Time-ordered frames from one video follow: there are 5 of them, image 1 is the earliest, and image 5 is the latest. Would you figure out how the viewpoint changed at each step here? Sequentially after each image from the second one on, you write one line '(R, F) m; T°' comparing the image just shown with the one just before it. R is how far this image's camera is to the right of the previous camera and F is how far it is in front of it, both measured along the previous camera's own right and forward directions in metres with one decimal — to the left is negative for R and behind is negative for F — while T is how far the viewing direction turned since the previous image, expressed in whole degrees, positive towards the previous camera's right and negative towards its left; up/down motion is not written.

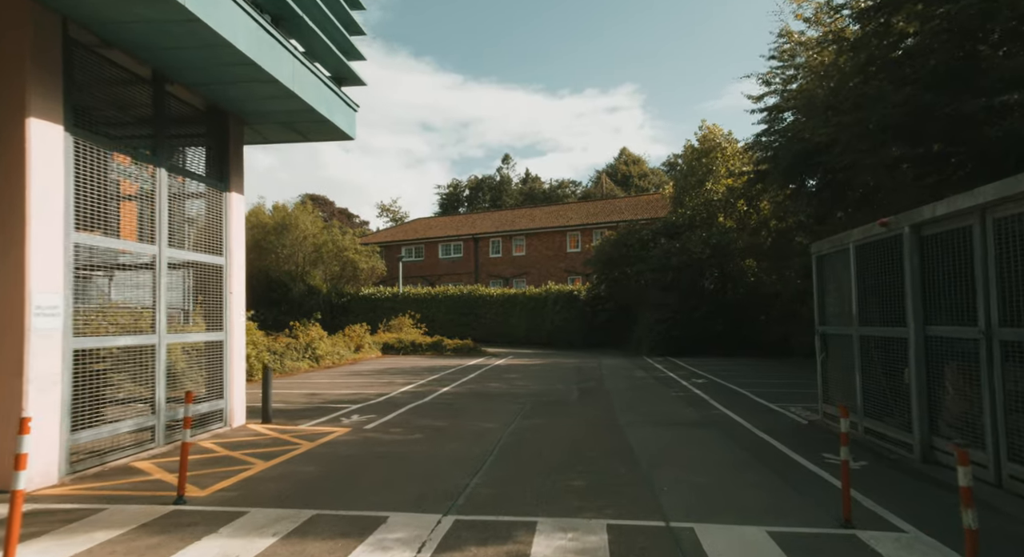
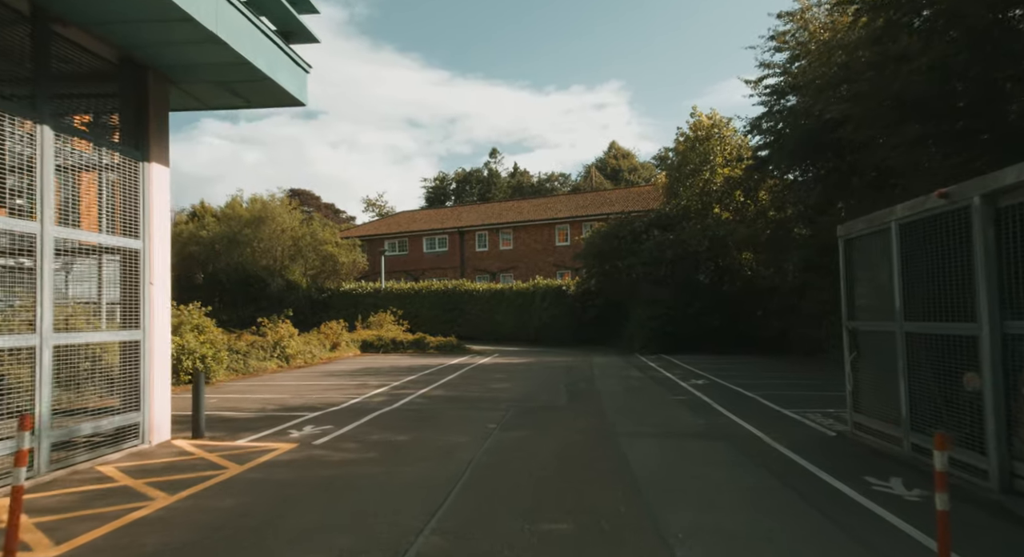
(+0.2, +1.4) m; +1°
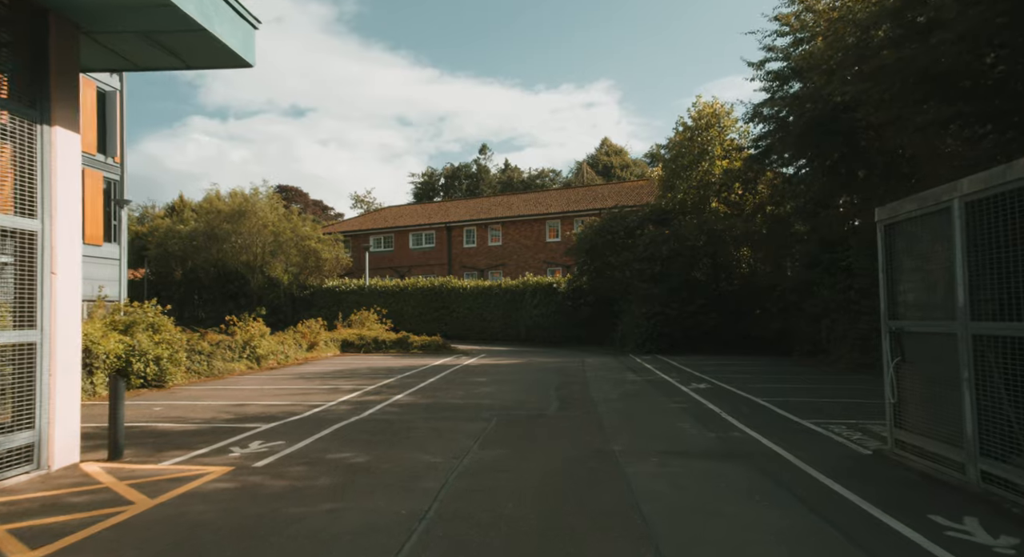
(+0.1, +1.3) m; +1°
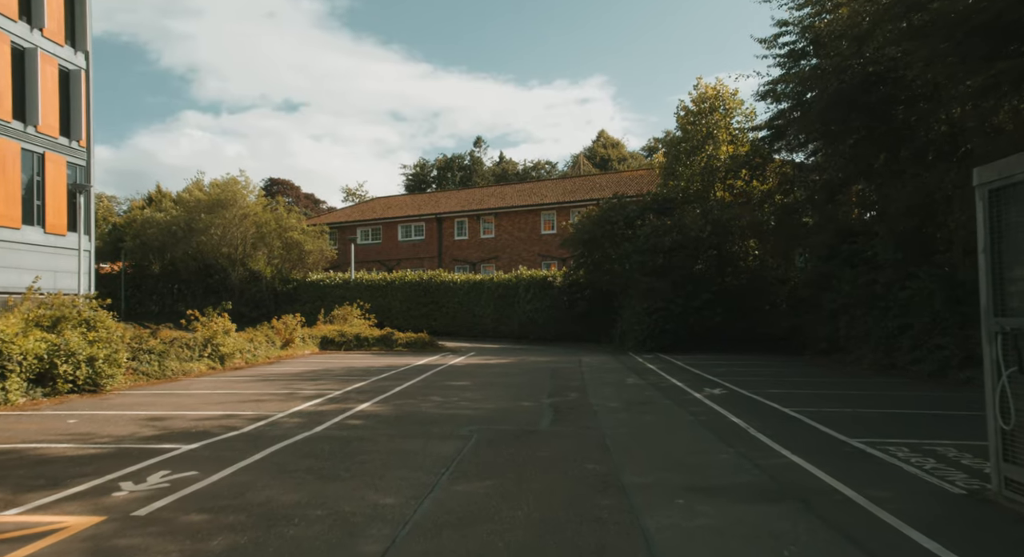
(+0.1, +1.8) m; 0°
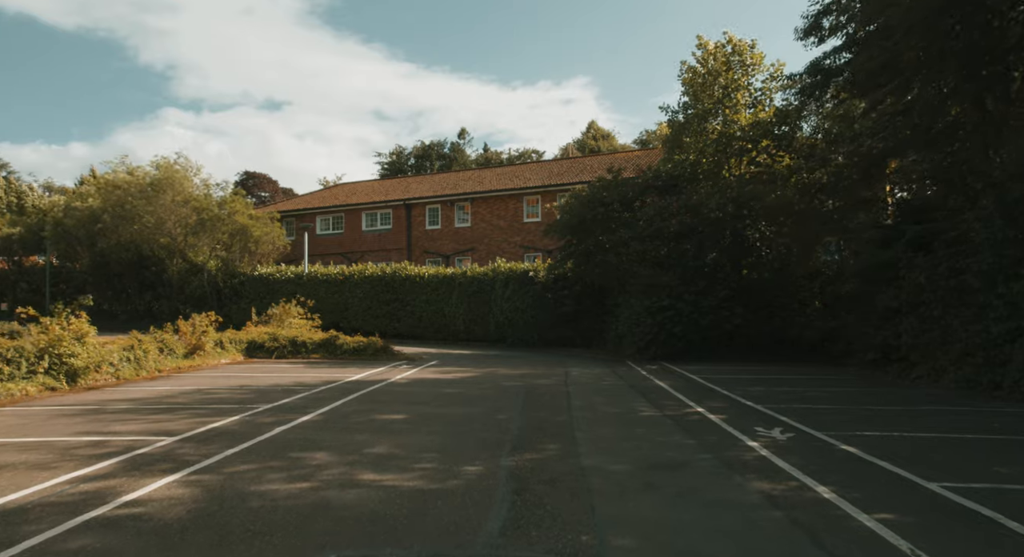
(+0.6, +4.7) m; +1°
